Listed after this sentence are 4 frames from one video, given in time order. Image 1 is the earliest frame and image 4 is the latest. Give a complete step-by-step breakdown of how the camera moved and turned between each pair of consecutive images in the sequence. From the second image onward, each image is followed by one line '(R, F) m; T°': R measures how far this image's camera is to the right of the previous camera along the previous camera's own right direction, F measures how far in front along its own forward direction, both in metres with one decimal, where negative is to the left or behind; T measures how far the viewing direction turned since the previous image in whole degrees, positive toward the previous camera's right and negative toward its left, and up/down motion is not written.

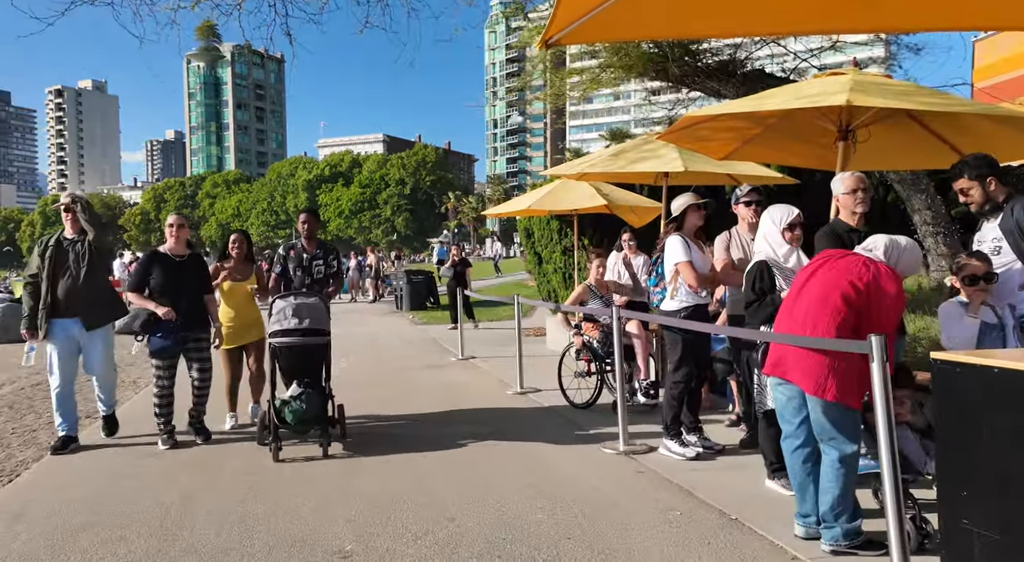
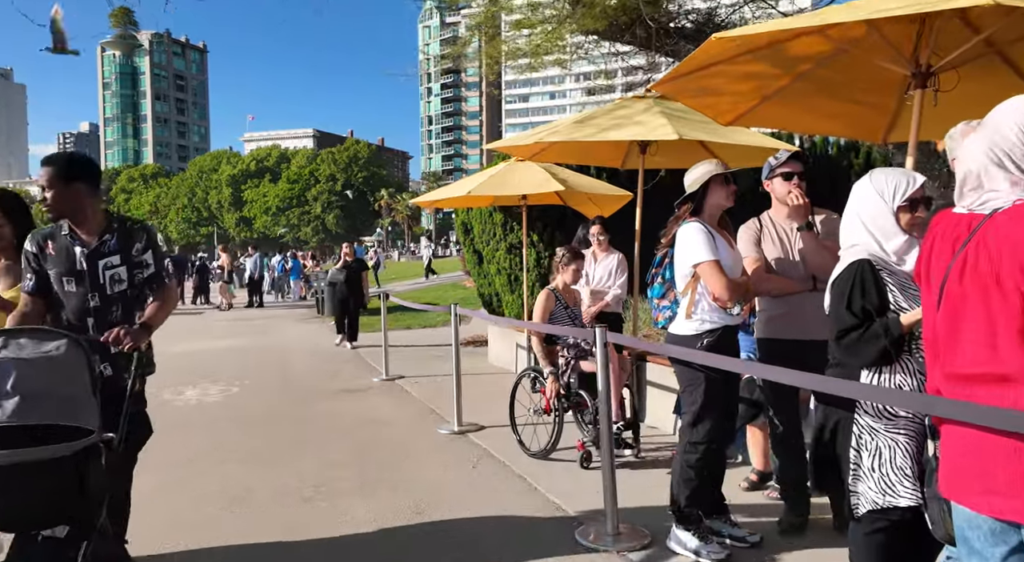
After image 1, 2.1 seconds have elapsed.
(0.0, +1.9) m; +5°
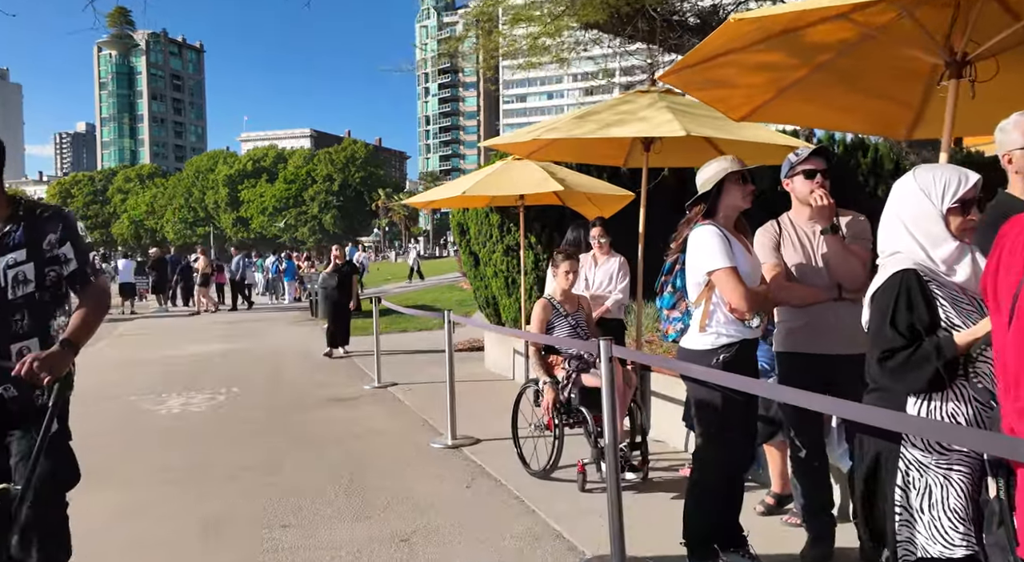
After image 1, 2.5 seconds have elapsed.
(0.0, +0.3) m; 0°
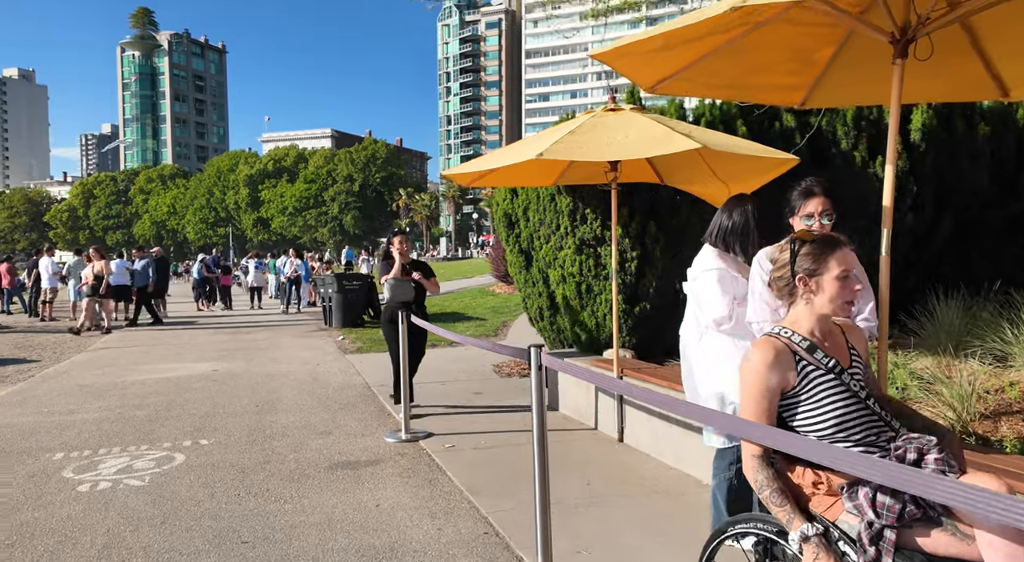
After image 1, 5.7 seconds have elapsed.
(-0.6, +2.7) m; -2°
